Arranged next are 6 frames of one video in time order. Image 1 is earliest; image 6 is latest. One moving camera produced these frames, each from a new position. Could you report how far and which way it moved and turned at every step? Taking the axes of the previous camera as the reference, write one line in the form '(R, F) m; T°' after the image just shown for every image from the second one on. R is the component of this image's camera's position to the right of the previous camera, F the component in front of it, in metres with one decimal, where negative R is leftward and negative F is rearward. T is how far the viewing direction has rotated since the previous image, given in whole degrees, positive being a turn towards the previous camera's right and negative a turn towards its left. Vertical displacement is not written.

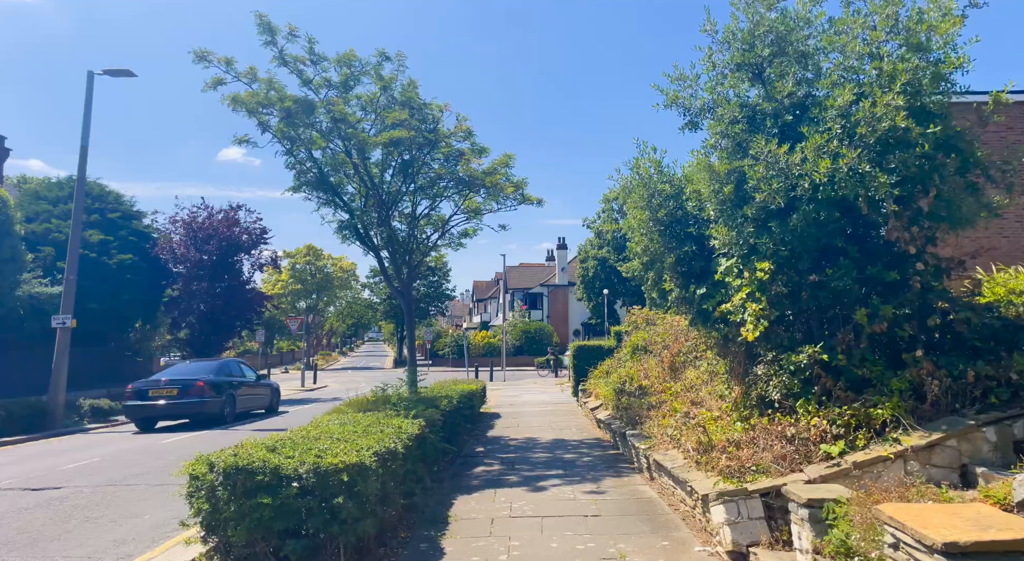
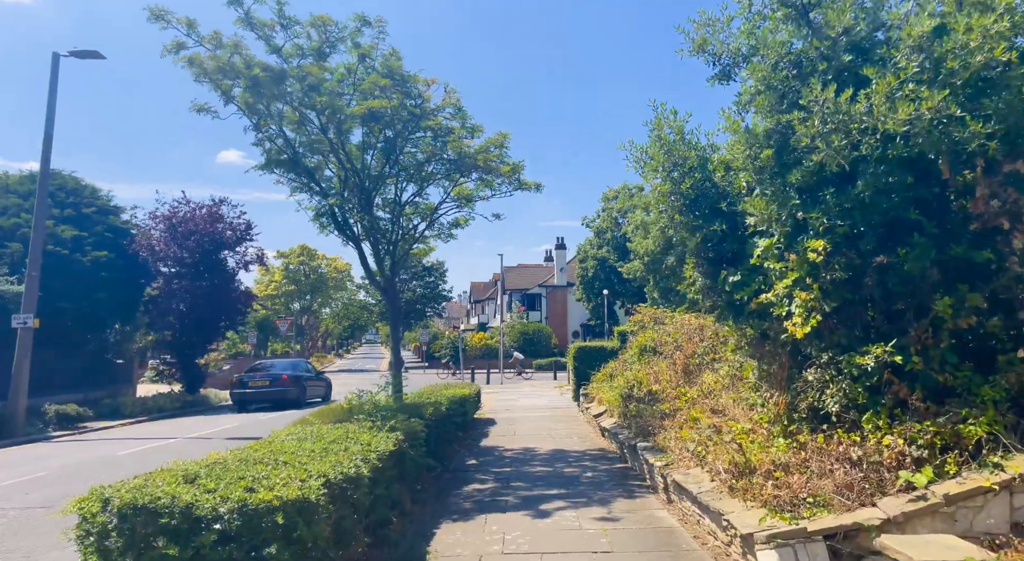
(0.0, +1.3) m; 0°
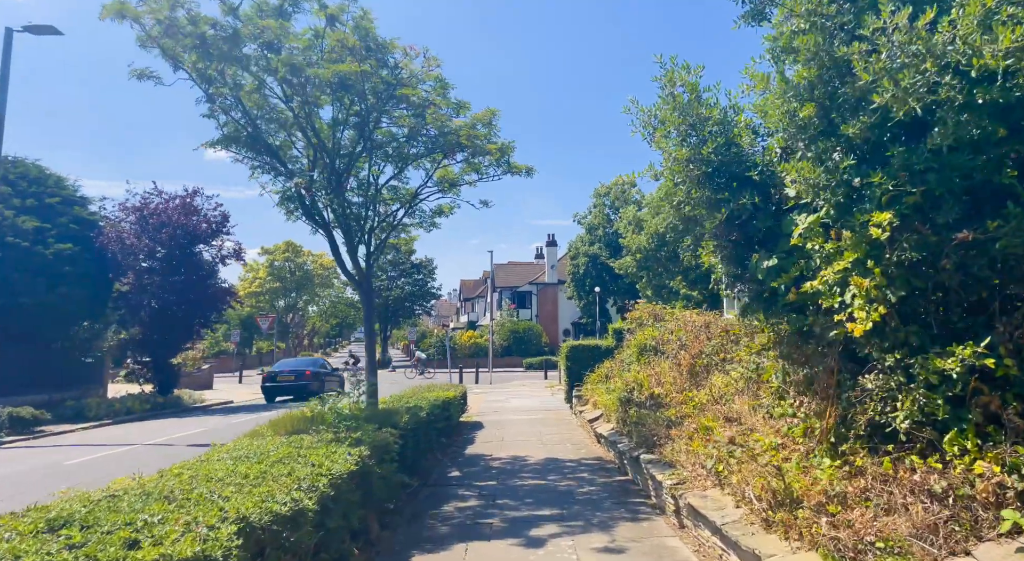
(0.0, +1.1) m; +1°
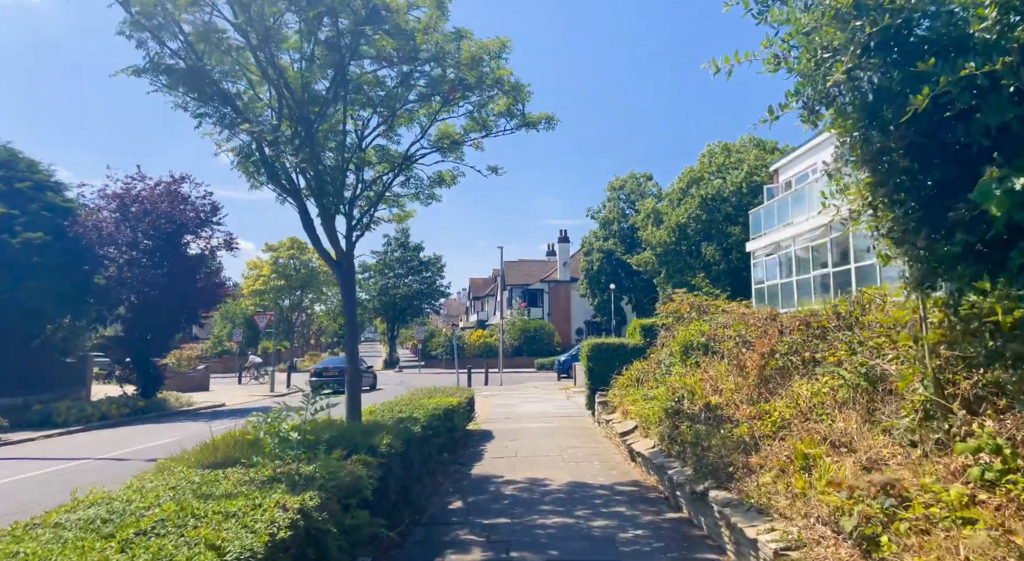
(-0.1, +2.1) m; -1°
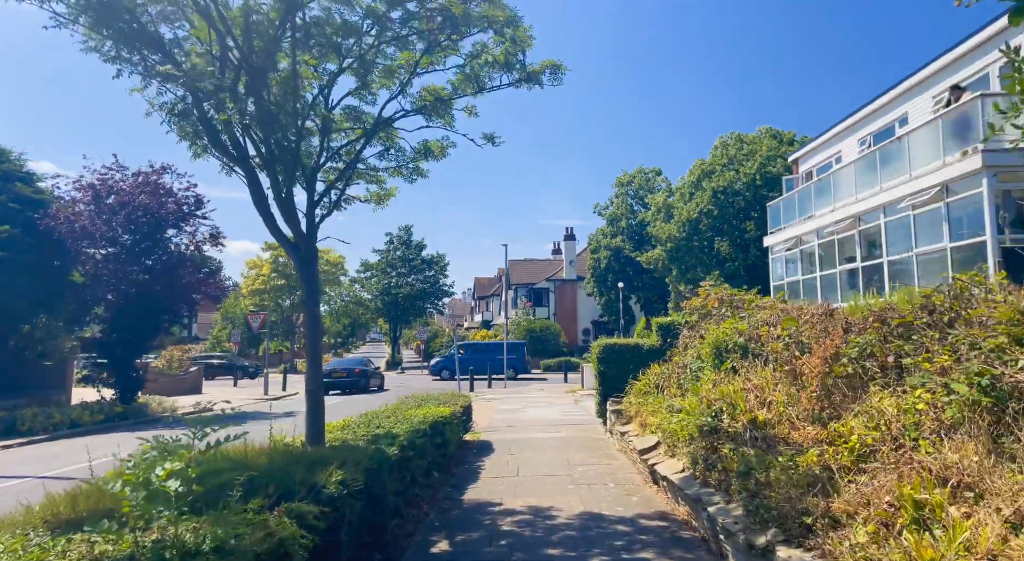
(+0.1, +1.6) m; -1°
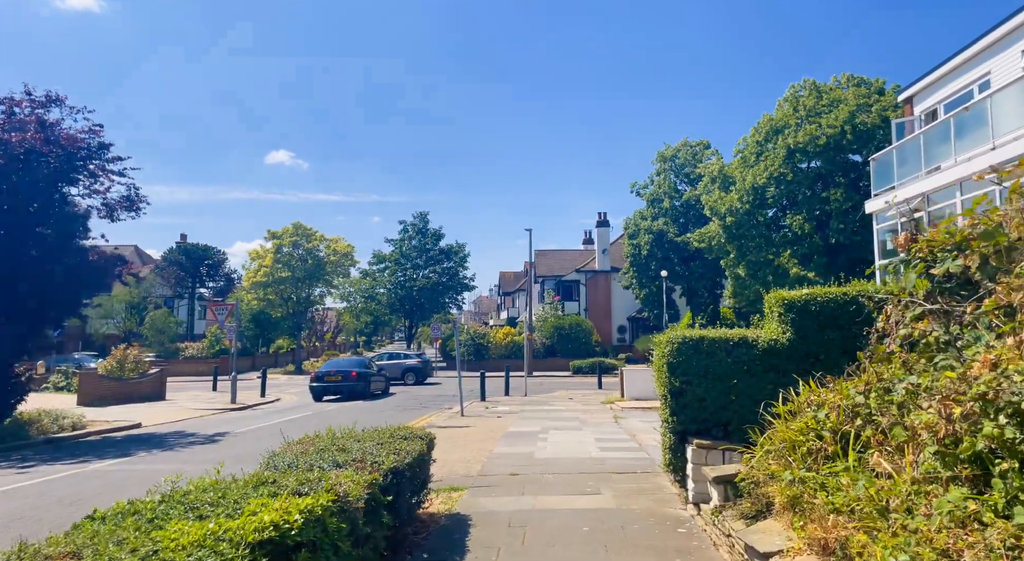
(+0.4, +6.4) m; -3°
